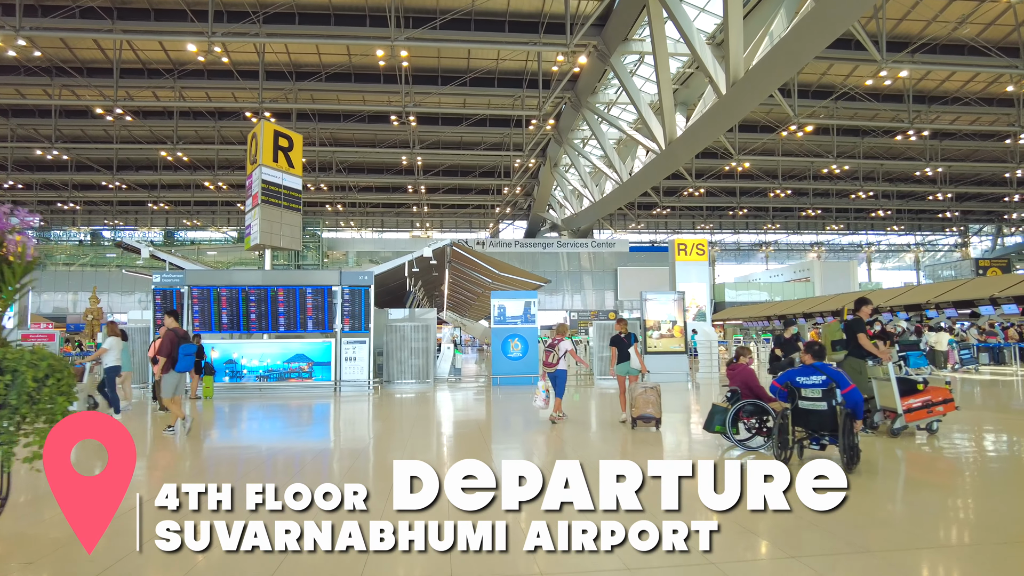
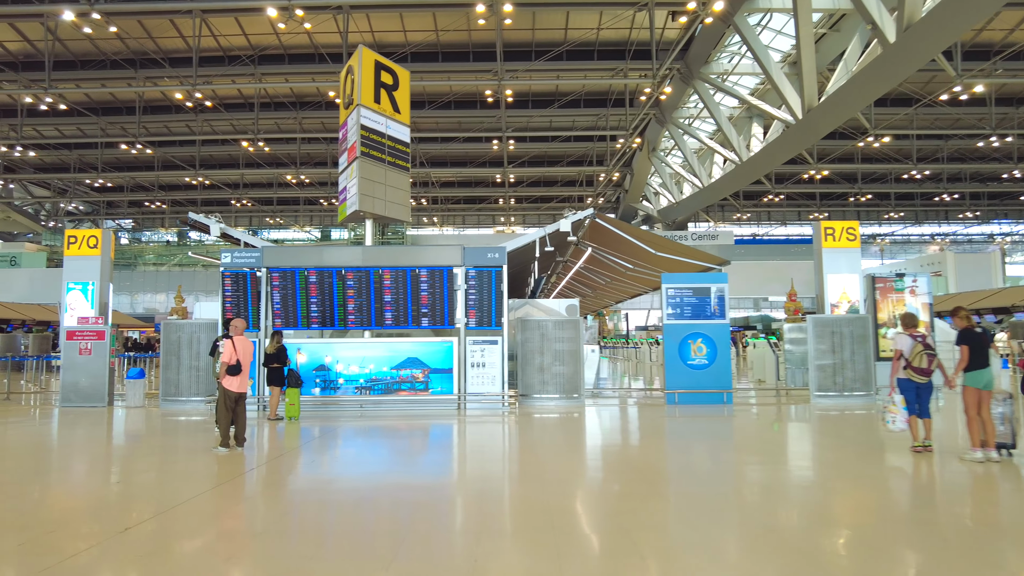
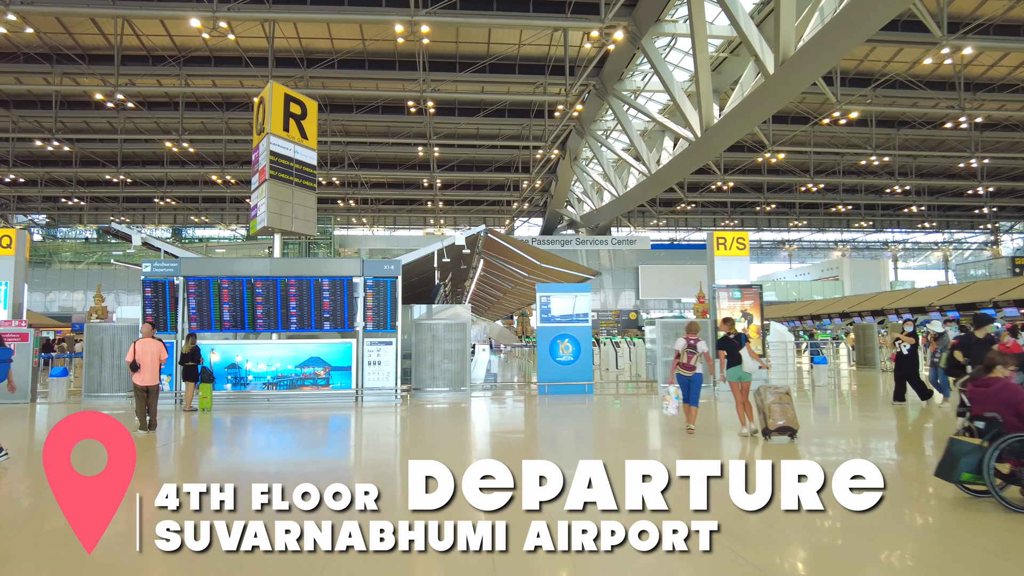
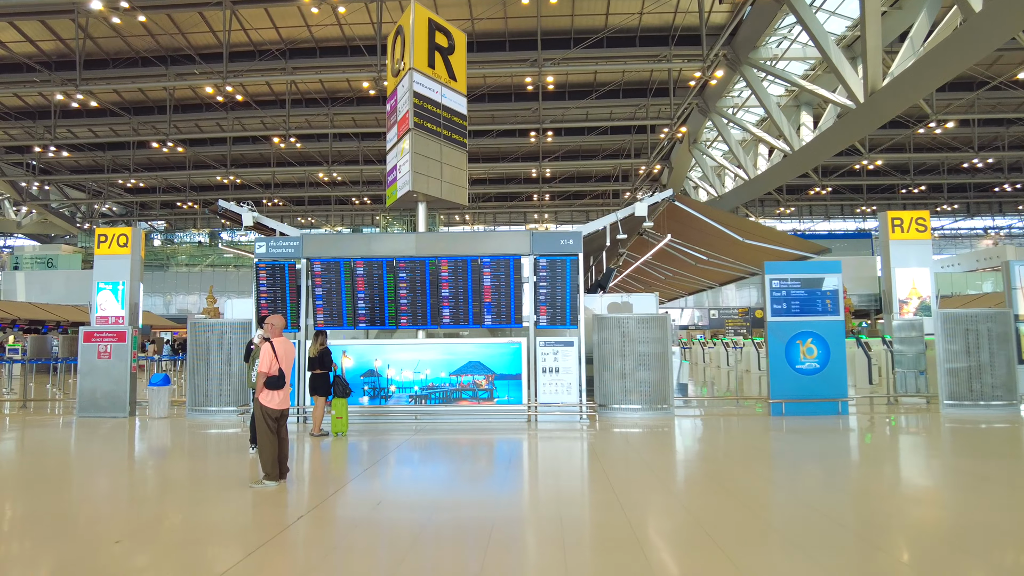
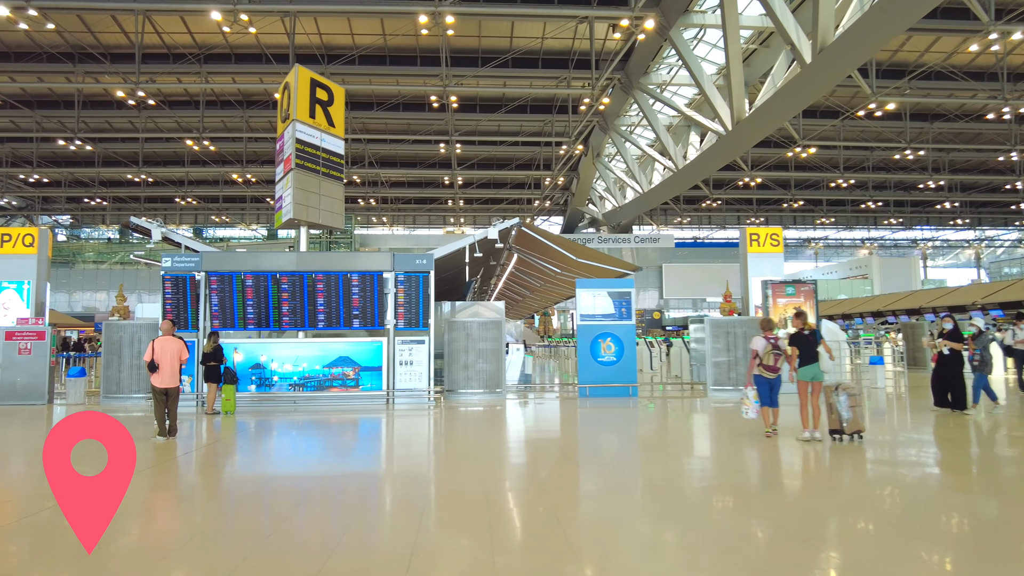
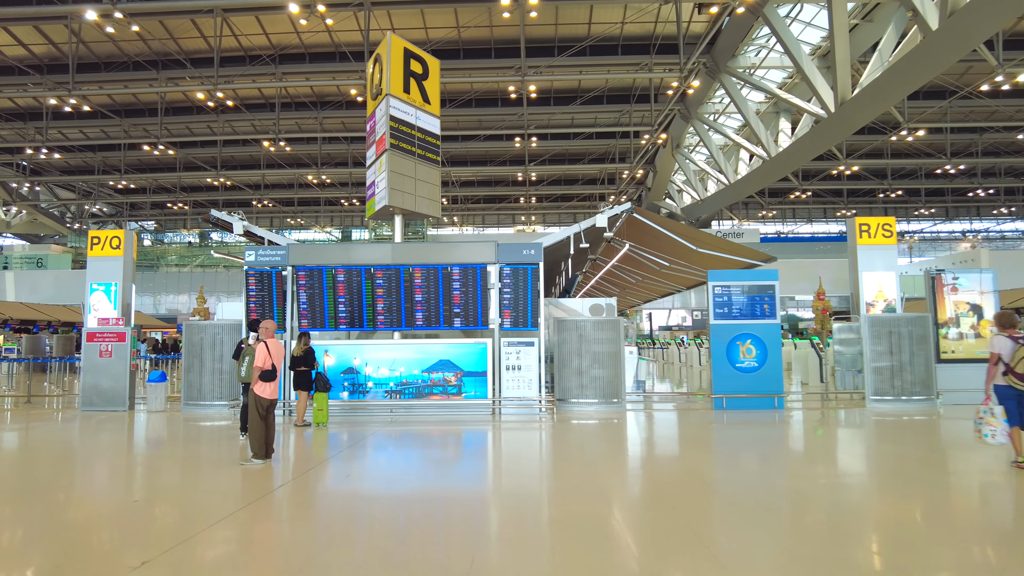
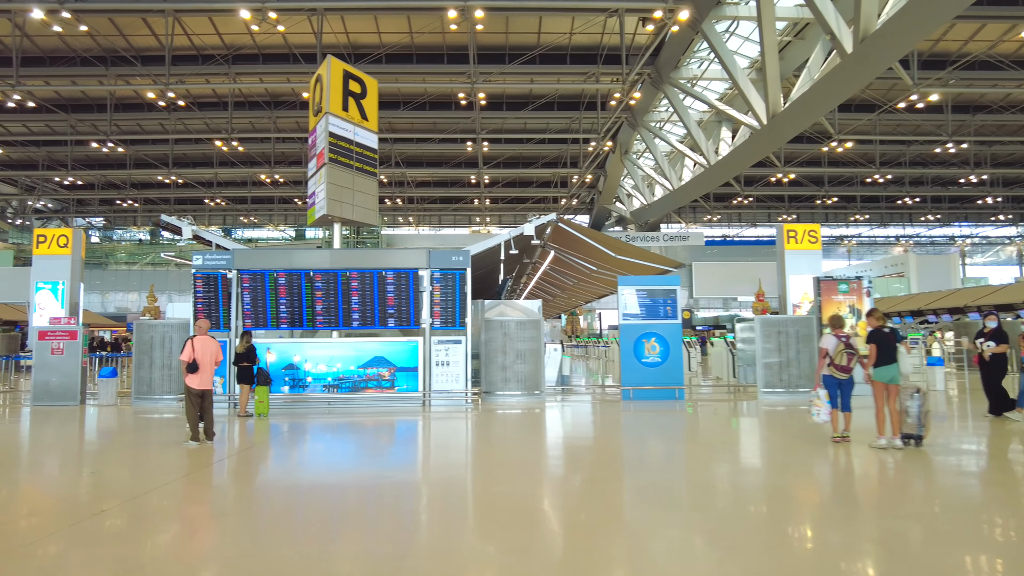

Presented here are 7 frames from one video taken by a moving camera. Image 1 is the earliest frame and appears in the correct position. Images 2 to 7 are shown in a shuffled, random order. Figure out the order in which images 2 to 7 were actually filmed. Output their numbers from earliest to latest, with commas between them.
3, 5, 7, 2, 6, 4
